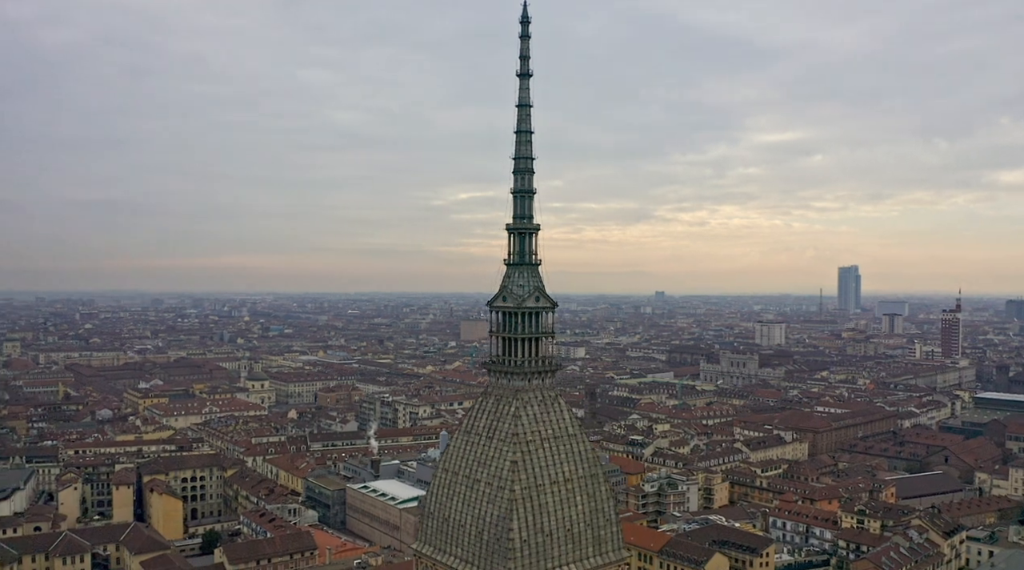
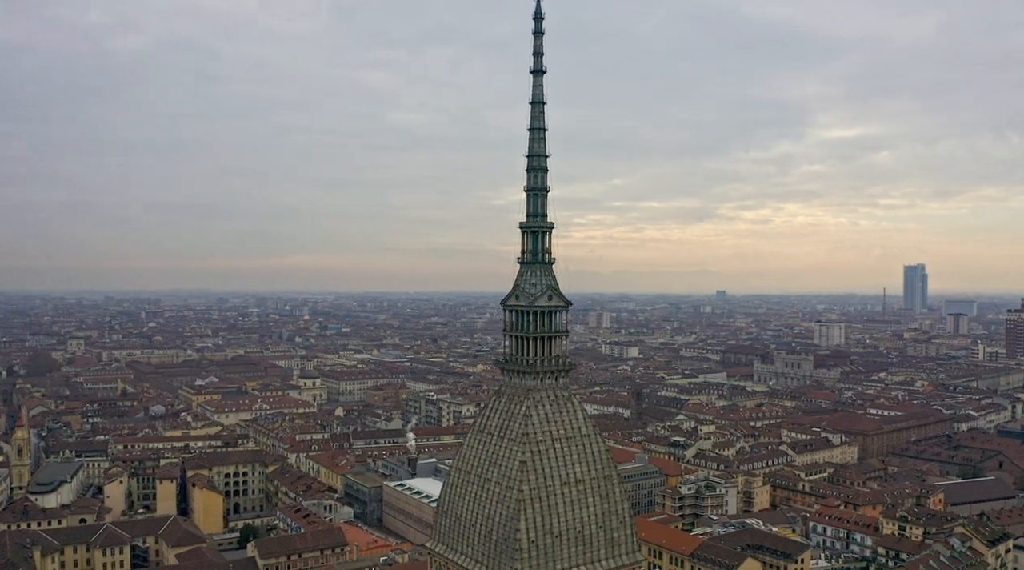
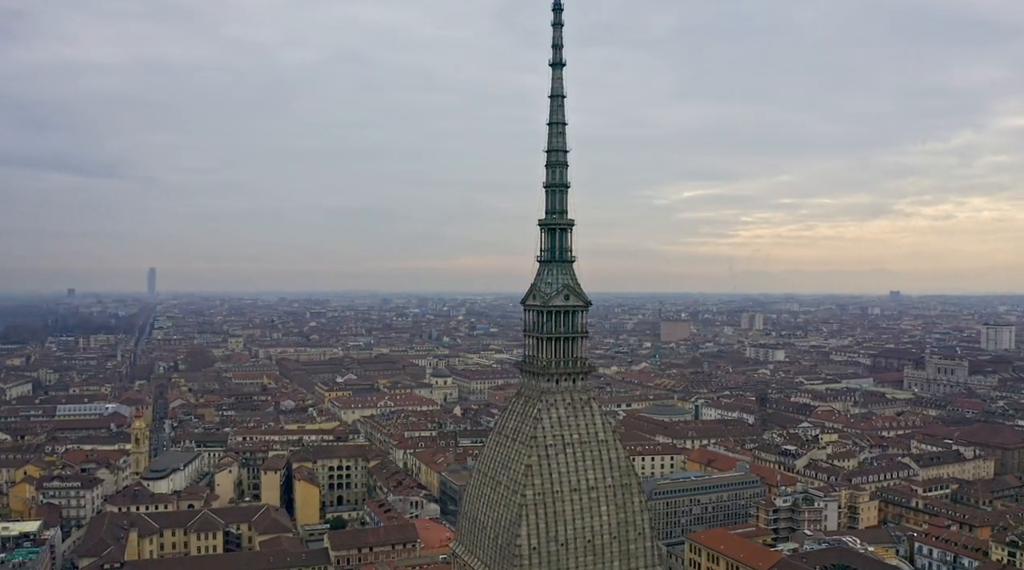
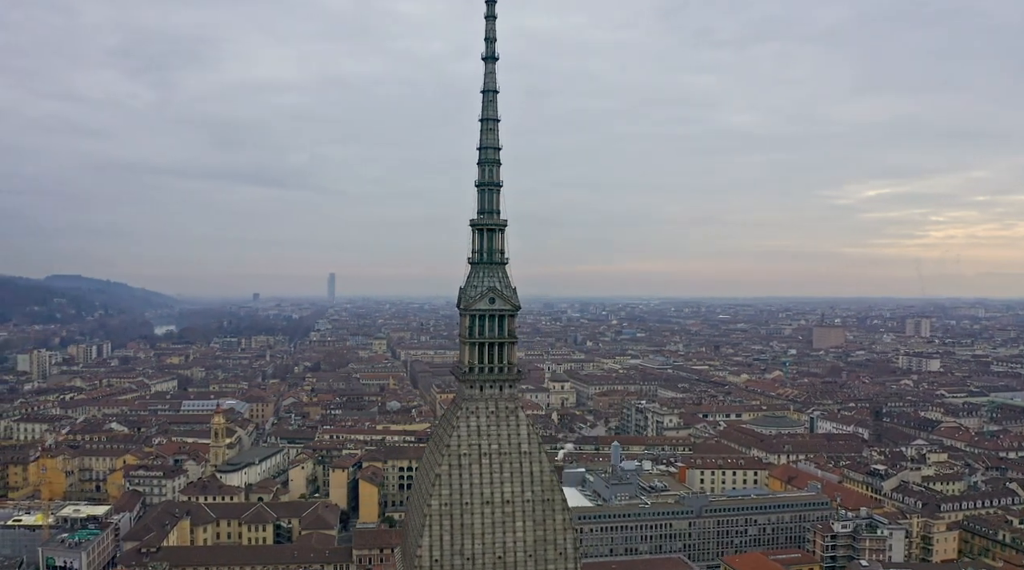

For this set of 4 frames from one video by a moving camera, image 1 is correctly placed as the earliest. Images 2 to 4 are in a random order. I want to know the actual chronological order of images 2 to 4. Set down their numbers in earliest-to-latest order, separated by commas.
2, 3, 4
